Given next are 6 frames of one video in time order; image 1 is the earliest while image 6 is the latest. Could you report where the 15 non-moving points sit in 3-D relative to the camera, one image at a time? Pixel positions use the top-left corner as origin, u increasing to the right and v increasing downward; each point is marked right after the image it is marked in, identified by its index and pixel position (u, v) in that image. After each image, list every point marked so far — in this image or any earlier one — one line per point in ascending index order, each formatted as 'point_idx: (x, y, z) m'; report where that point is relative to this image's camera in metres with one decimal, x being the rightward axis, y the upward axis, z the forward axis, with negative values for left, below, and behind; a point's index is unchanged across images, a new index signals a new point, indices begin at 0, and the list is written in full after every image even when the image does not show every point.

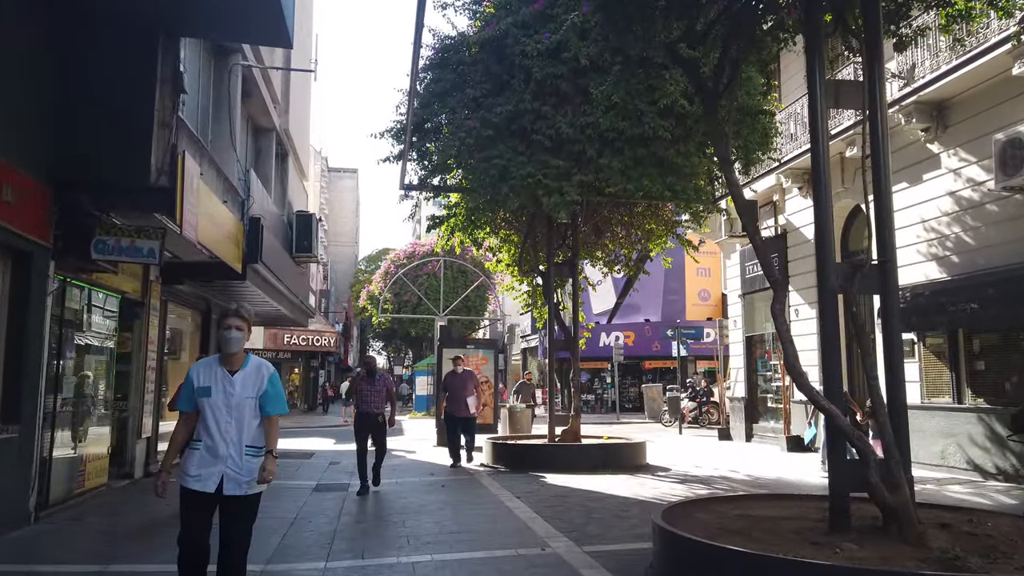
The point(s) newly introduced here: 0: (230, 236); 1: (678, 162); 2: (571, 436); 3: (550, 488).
0: (-4.0, +0.7, +10.6) m
1: (+2.6, +1.9, +11.3) m
2: (+1.0, -2.6, +12.8) m
3: (+0.5, -2.6, +9.7) m
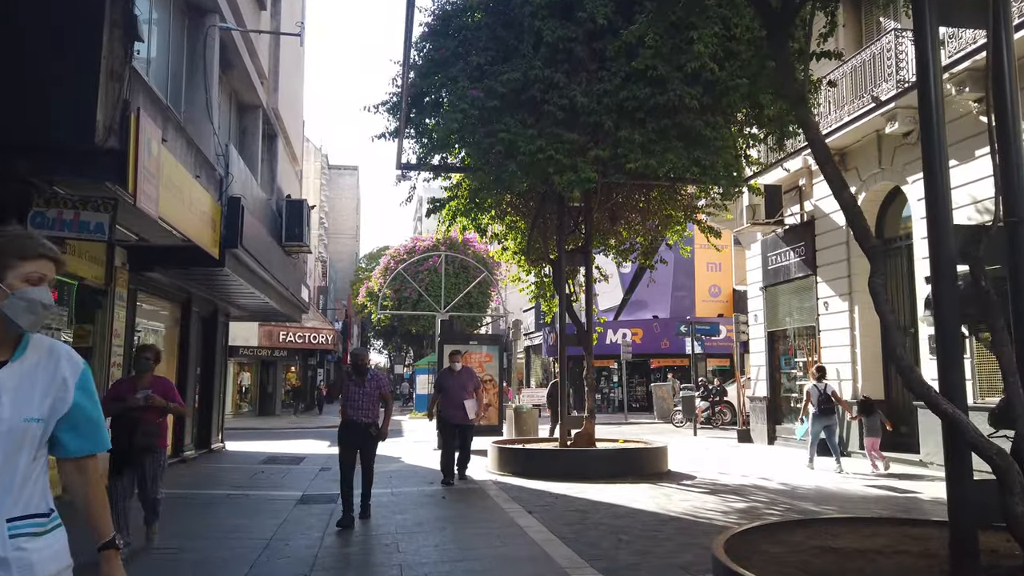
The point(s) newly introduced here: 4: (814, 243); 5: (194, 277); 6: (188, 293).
0: (-3.9, +0.9, +9.4) m
1: (+2.7, +2.1, +10.1) m
2: (+1.2, -2.4, +11.6) m
3: (+0.6, -2.5, +8.5) m
4: (+6.2, +0.9, +15.2) m
5: (-4.9, +0.2, +11.4) m
6: (-5.7, -0.1, +13.0) m
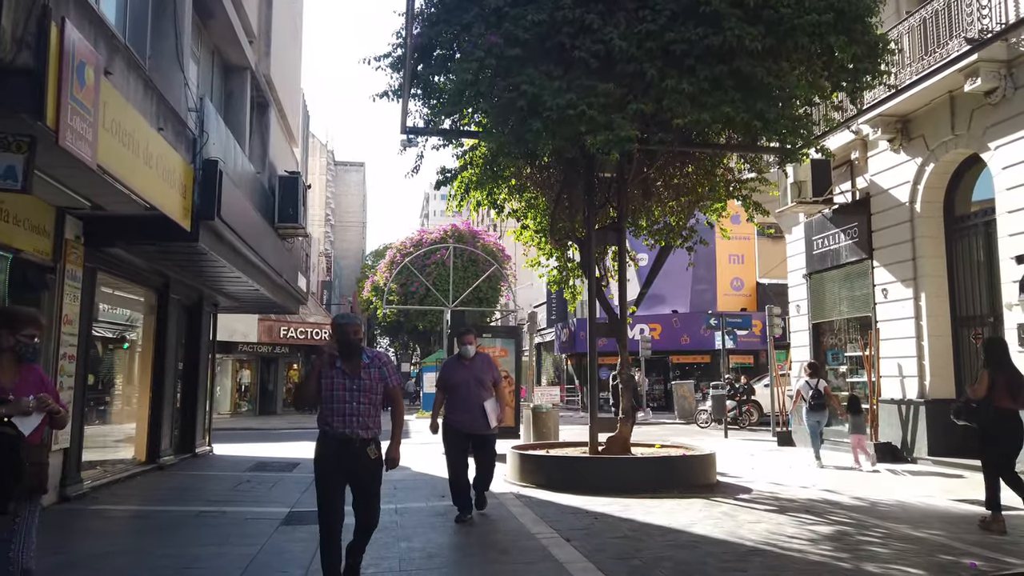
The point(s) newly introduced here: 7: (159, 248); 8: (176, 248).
0: (-3.6, +1.2, +7.9) m
1: (+3.0, +2.3, +8.5) m
2: (+1.5, -2.1, +10.0) m
3: (+0.9, -2.2, +6.9) m
4: (+6.6, +1.2, +13.6) m
5: (-4.6, +0.4, +9.9) m
6: (-5.4, +0.2, +11.4) m
7: (-4.4, +0.5, +9.2) m
8: (-4.2, +0.5, +9.2) m
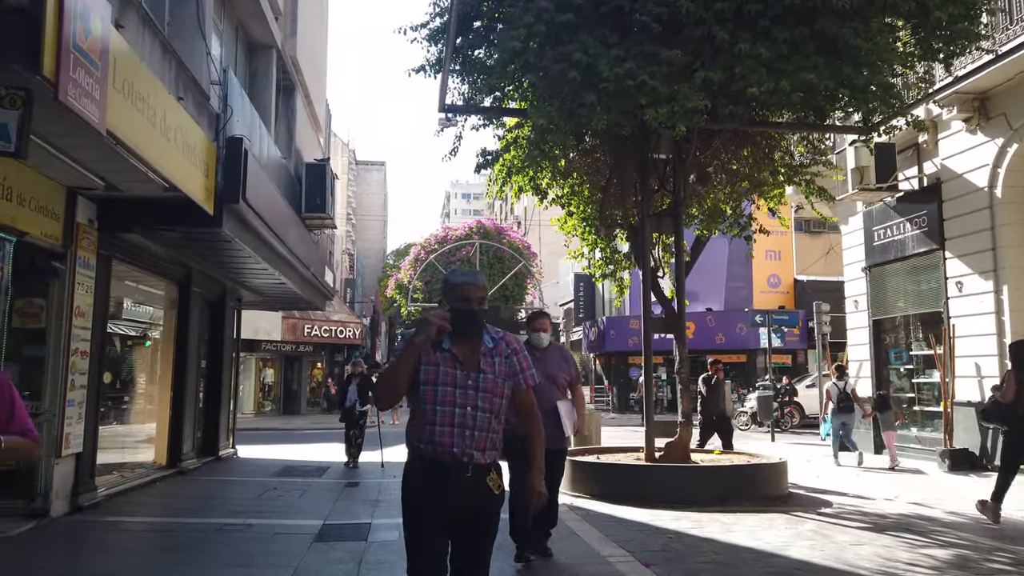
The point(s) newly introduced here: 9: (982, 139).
0: (-3.1, +1.3, +7.1) m
1: (+3.5, +2.5, +7.5) m
2: (+2.1, -2.0, +9.1) m
3: (+1.5, -2.1, +6.0) m
4: (+7.3, +1.3, +12.5) m
5: (-4.0, +0.6, +9.2) m
6: (-4.7, +0.3, +10.7) m
7: (-3.8, +0.6, +8.4) m
8: (-3.6, +0.6, +8.5) m
9: (+7.5, +2.4, +11.7) m
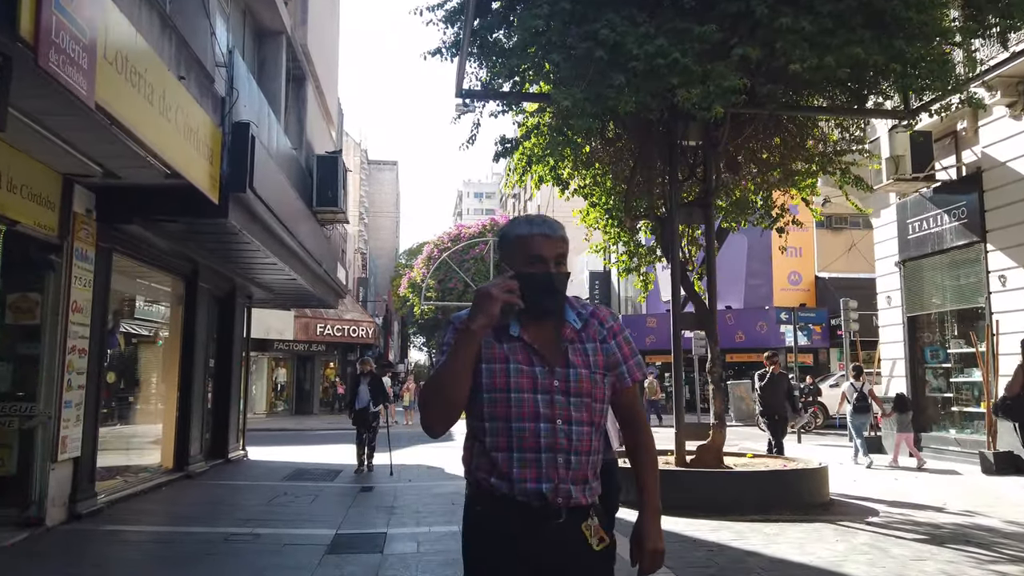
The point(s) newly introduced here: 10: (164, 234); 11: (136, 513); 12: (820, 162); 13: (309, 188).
0: (-2.8, +1.3, +6.7) m
1: (+3.8, +2.5, +7.0) m
2: (+2.4, -2.0, +8.6) m
3: (+1.7, -2.0, +5.5) m
4: (+7.6, +1.4, +11.9) m
5: (-3.8, +0.6, +8.7) m
6: (-4.4, +0.3, +10.3) m
7: (-3.6, +0.7, +8.0) m
8: (-3.3, +0.7, +8.0) m
9: (+7.8, +2.5, +11.1) m
10: (-4.0, +0.6, +8.5) m
11: (-3.9, -2.3, +7.6) m
12: (+4.6, +1.9, +11.1) m
13: (-3.5, +1.7, +12.6) m
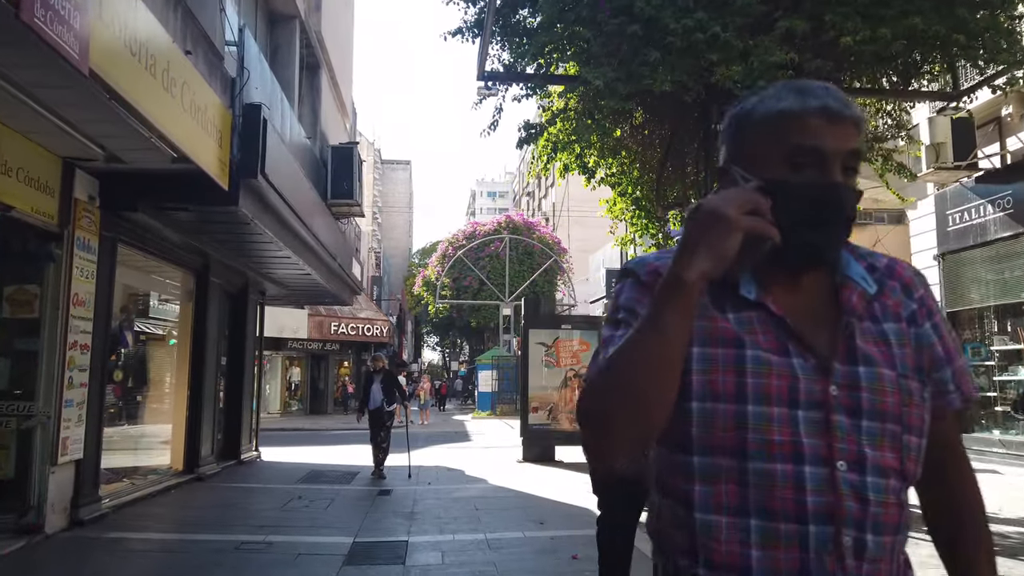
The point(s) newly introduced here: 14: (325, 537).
0: (-2.6, +1.4, +6.2) m
1: (+4.0, +2.6, +6.4) m
2: (+2.7, -1.9, +8.1) m
3: (+1.9, -2.0, +5.0) m
4: (+7.9, +1.5, +11.3) m
5: (-3.5, +0.7, +8.3) m
6: (-4.1, +0.4, +9.9) m
7: (-3.3, +0.7, +7.6) m
8: (-3.1, +0.7, +7.6) m
9: (+8.1, +2.6, +10.5) m
10: (-3.7, +0.7, +8.1) m
11: (-3.6, -2.2, +7.1) m
12: (+4.9, +2.0, +10.5) m
13: (-3.1, +1.8, +12.2) m
14: (-1.7, -2.2, +6.6) m
